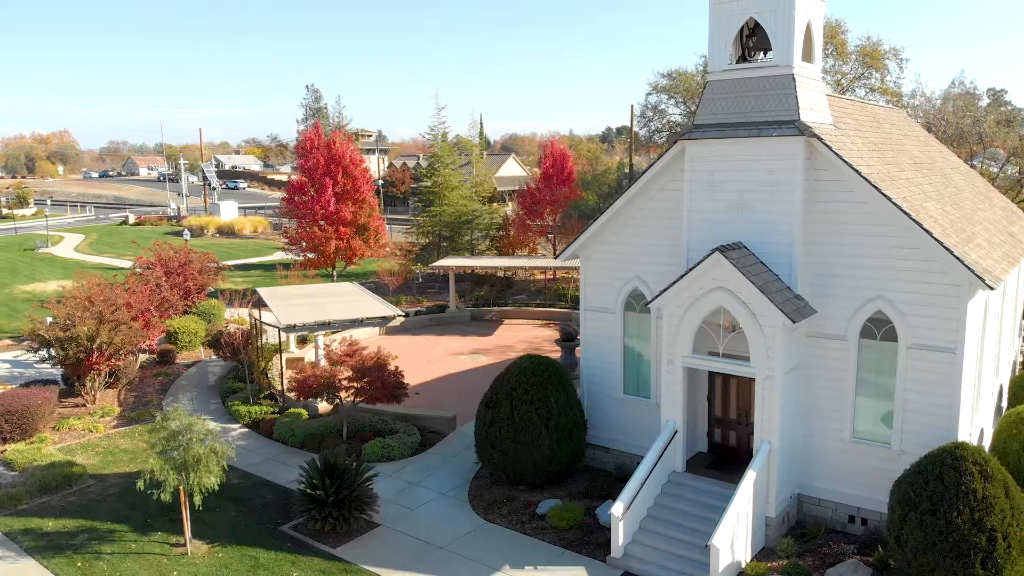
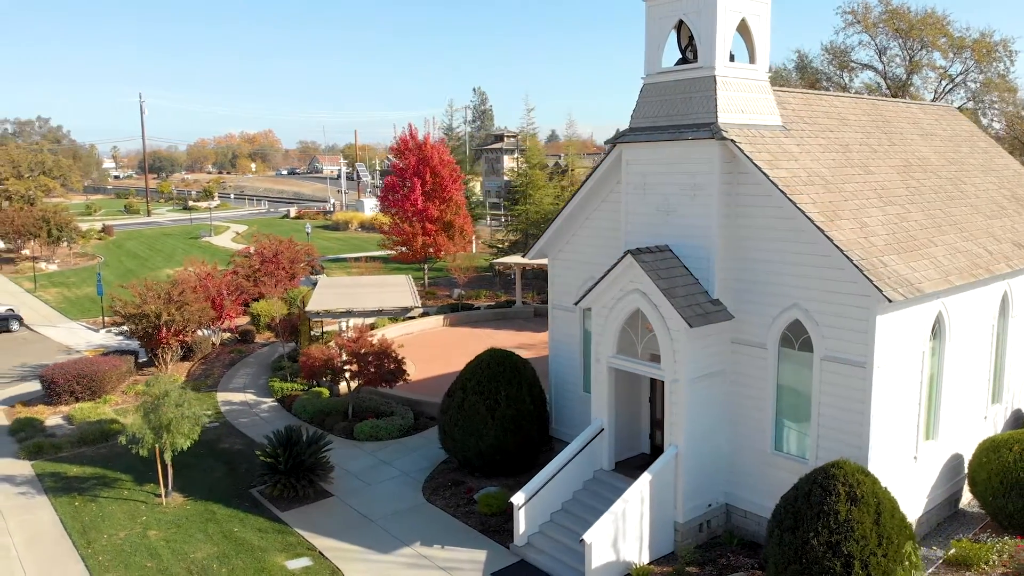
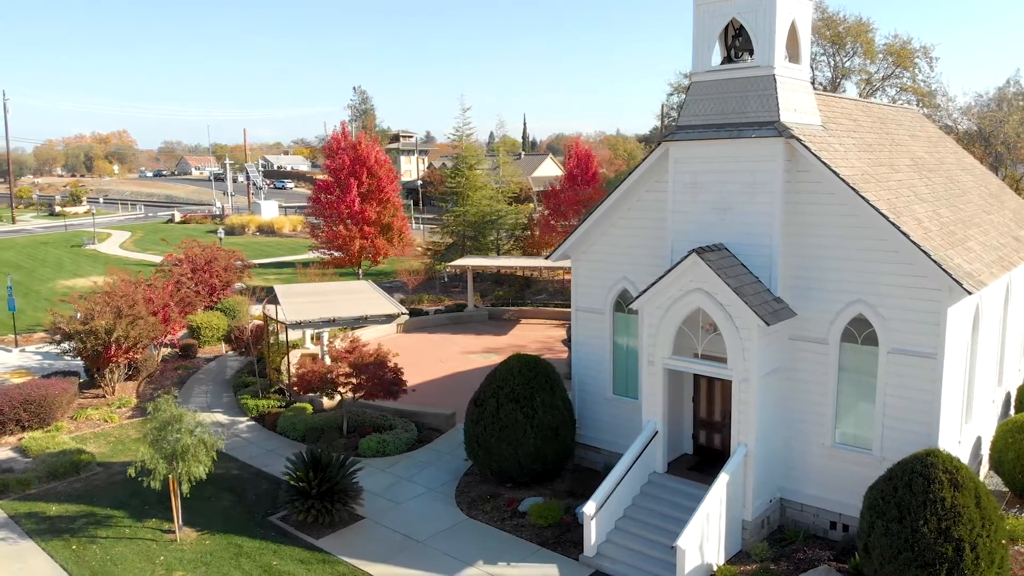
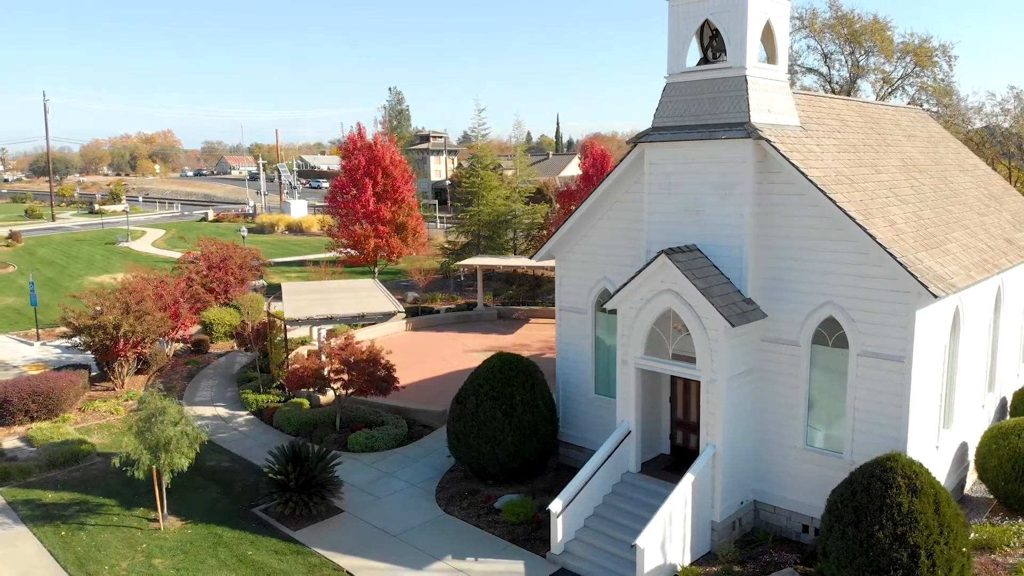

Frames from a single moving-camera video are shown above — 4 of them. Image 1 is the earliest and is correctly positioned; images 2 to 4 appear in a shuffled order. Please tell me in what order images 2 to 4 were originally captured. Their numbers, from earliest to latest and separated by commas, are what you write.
3, 4, 2
